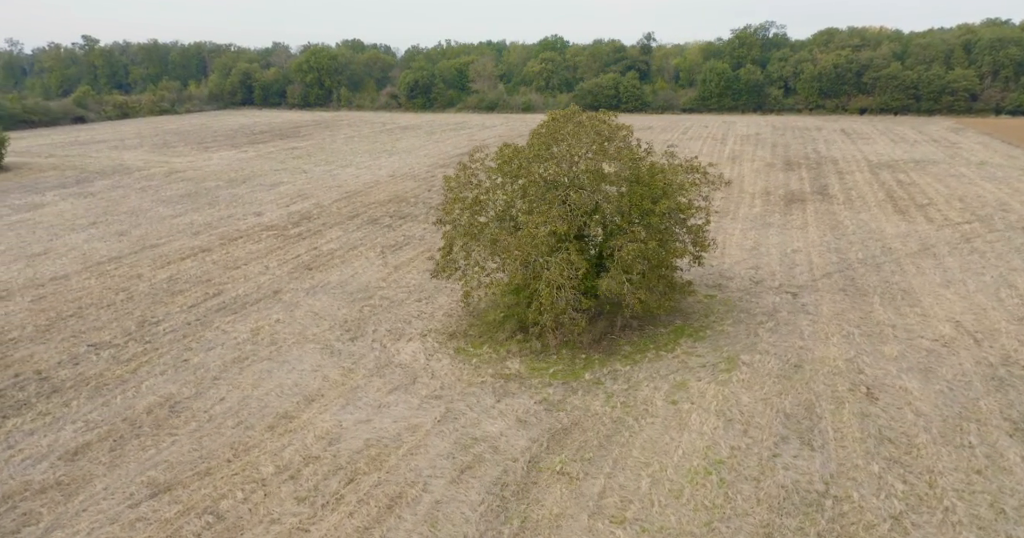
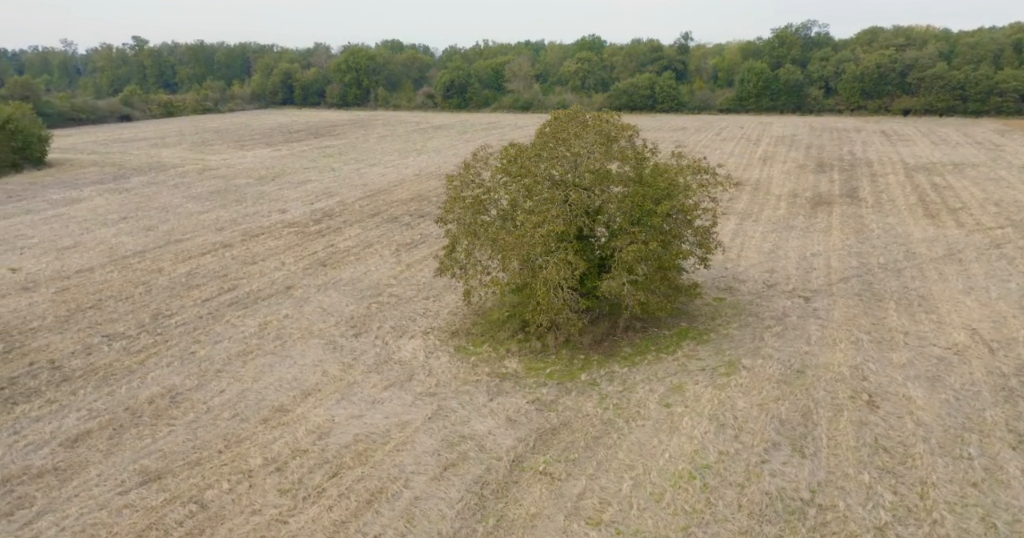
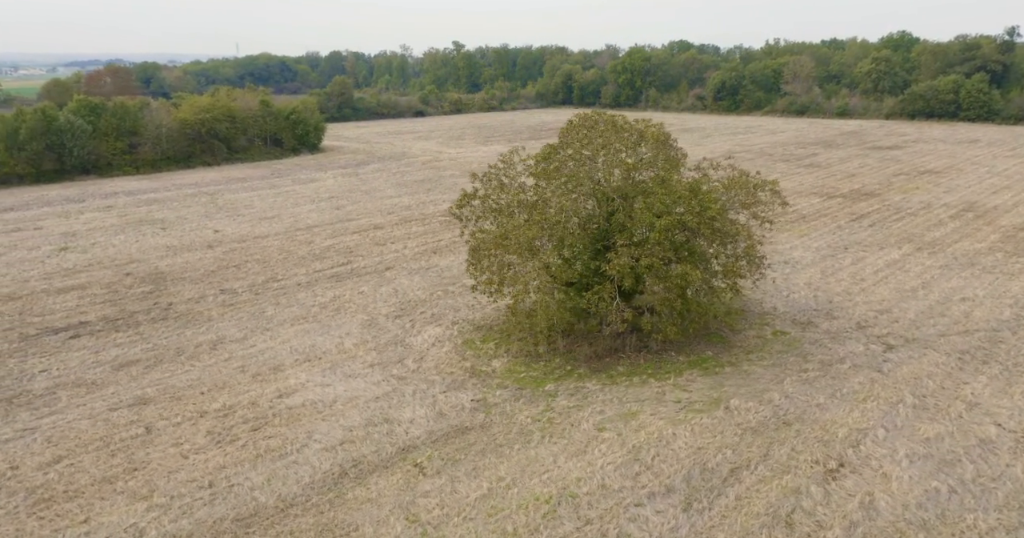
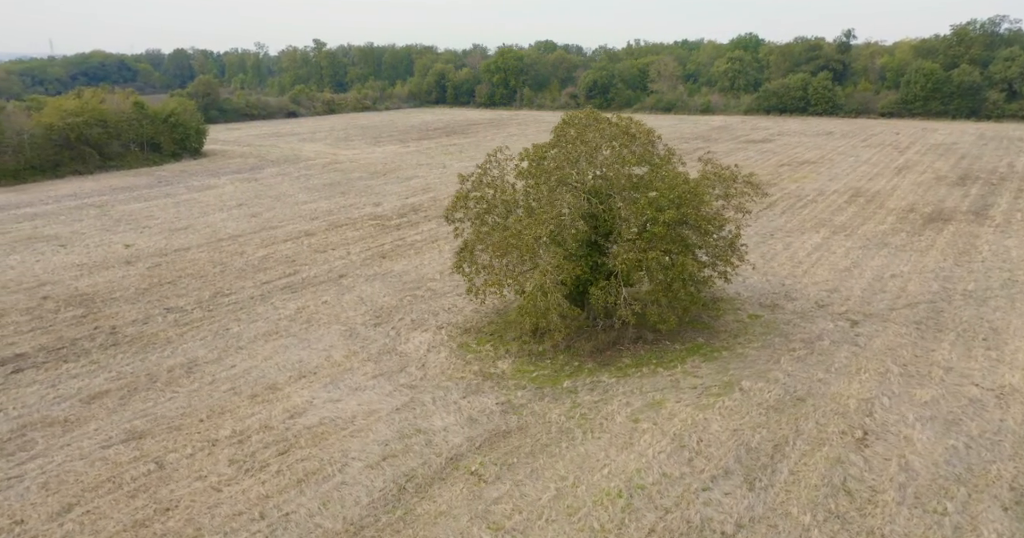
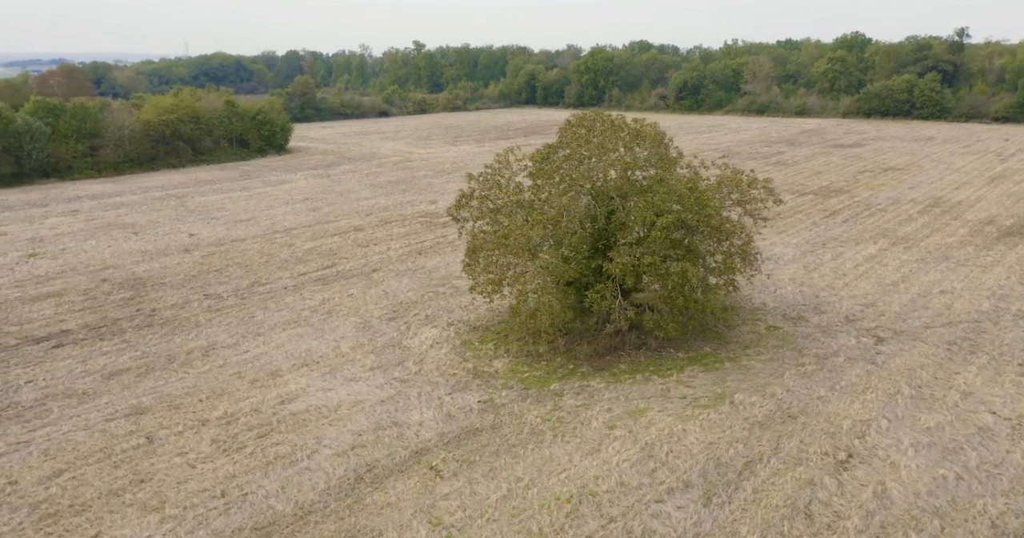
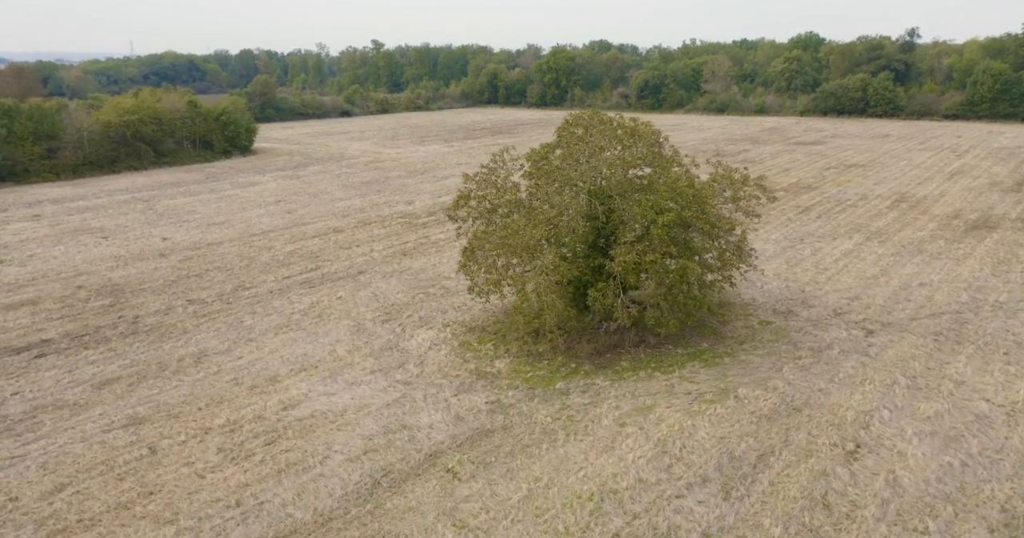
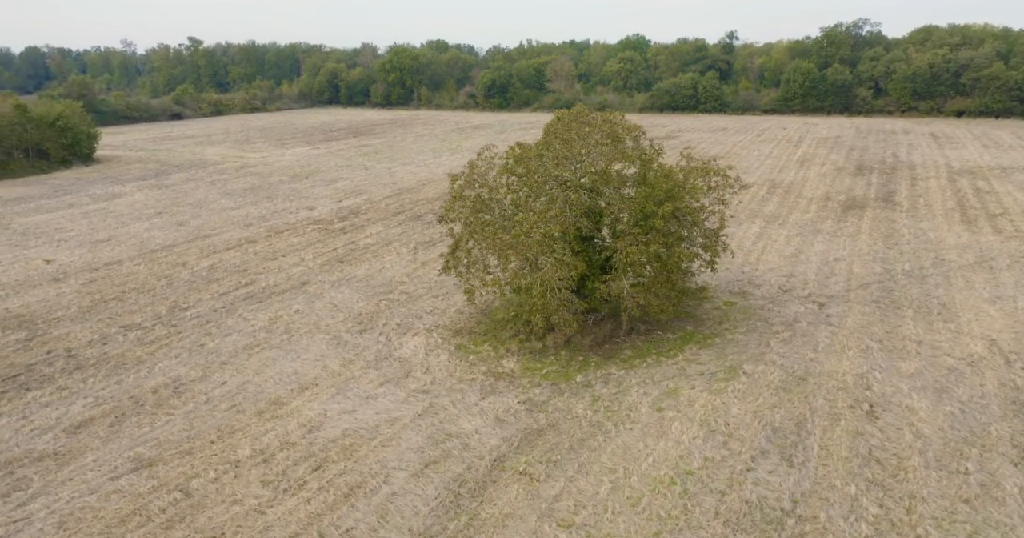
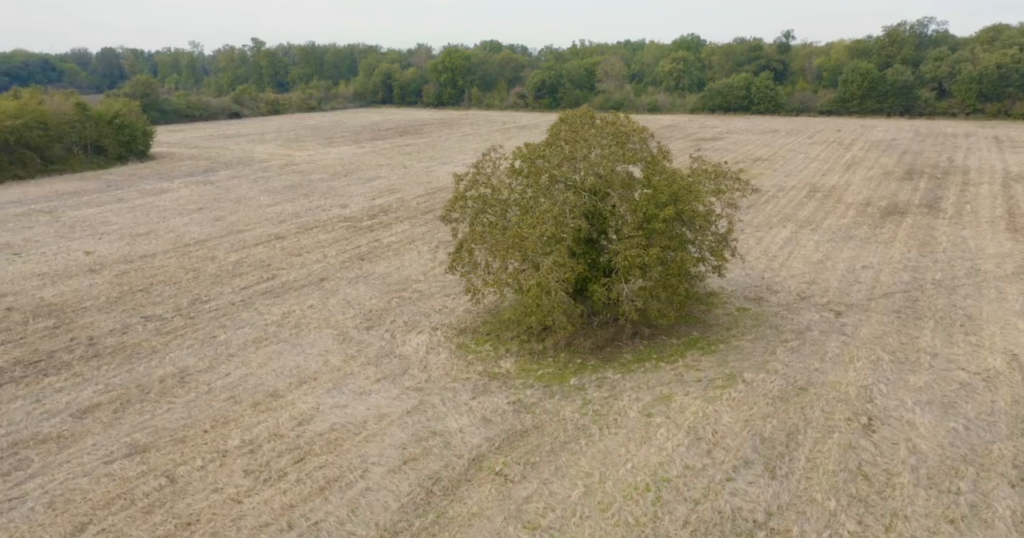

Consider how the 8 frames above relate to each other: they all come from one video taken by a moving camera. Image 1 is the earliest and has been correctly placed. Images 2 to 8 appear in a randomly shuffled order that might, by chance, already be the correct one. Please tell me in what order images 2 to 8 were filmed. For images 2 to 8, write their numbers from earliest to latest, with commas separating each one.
2, 7, 8, 4, 6, 5, 3
